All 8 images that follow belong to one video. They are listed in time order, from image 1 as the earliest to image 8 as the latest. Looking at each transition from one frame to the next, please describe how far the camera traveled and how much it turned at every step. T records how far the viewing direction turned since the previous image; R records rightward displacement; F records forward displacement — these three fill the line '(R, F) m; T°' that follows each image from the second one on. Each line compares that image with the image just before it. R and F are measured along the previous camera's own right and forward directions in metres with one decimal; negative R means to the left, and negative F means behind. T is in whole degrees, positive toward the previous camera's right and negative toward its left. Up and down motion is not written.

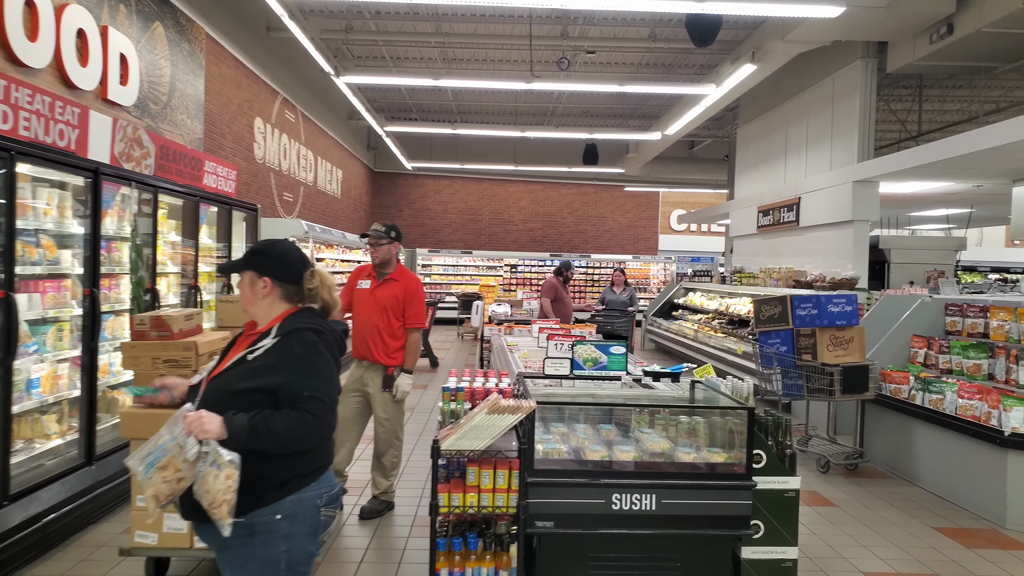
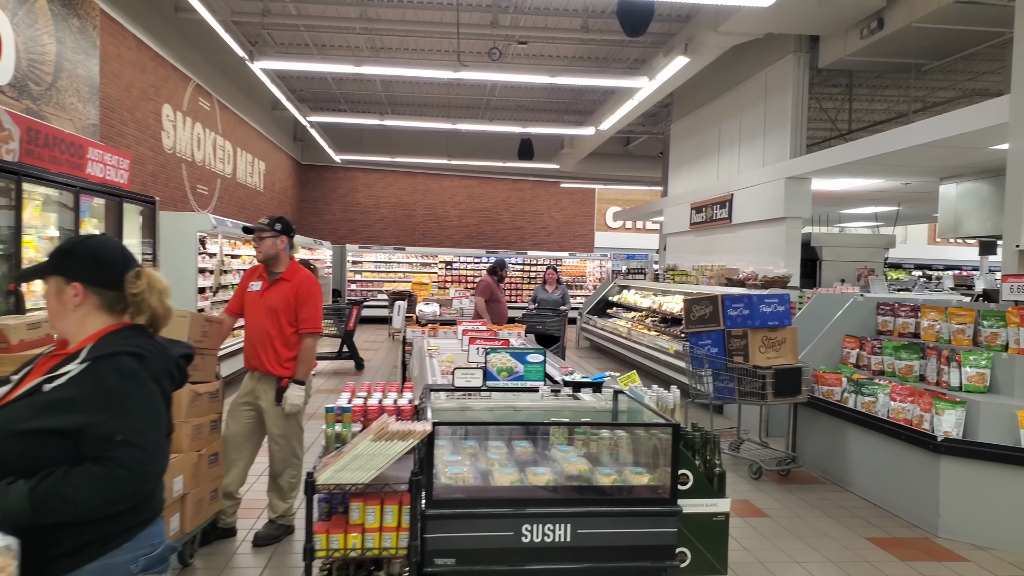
(+0.2, +0.4) m; +5°
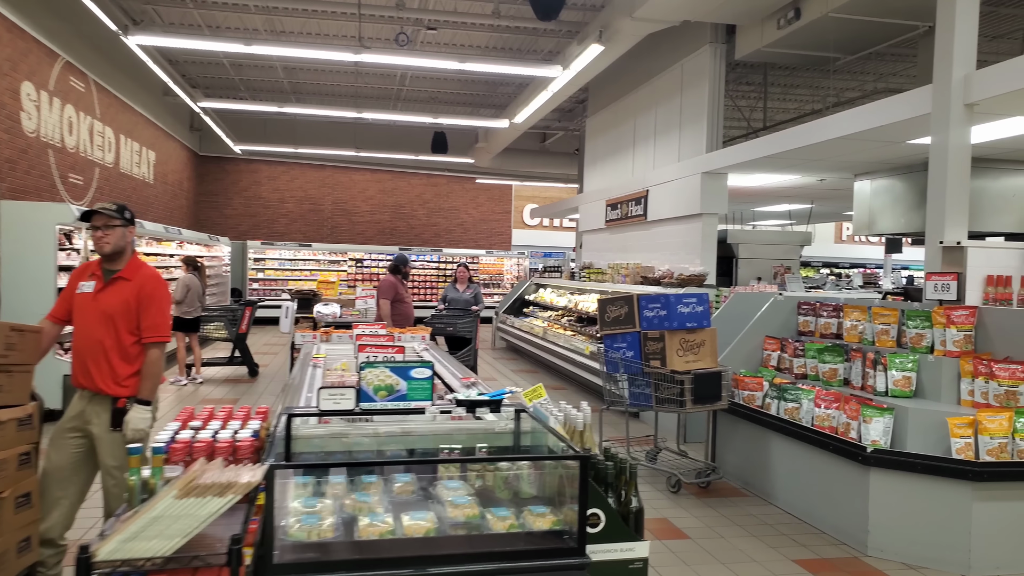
(+0.2, +0.5) m; +7°
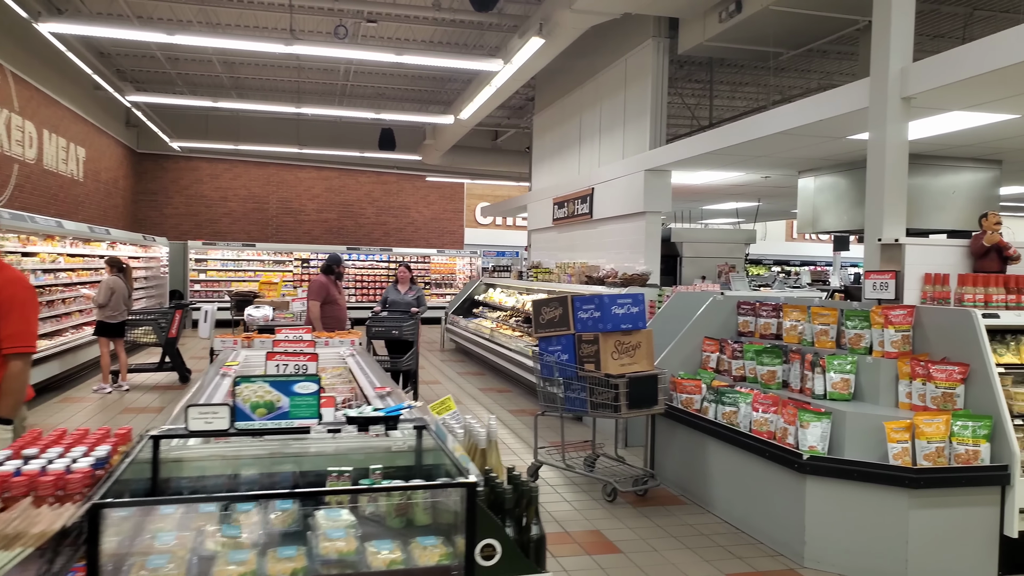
(+0.2, +0.3) m; +3°
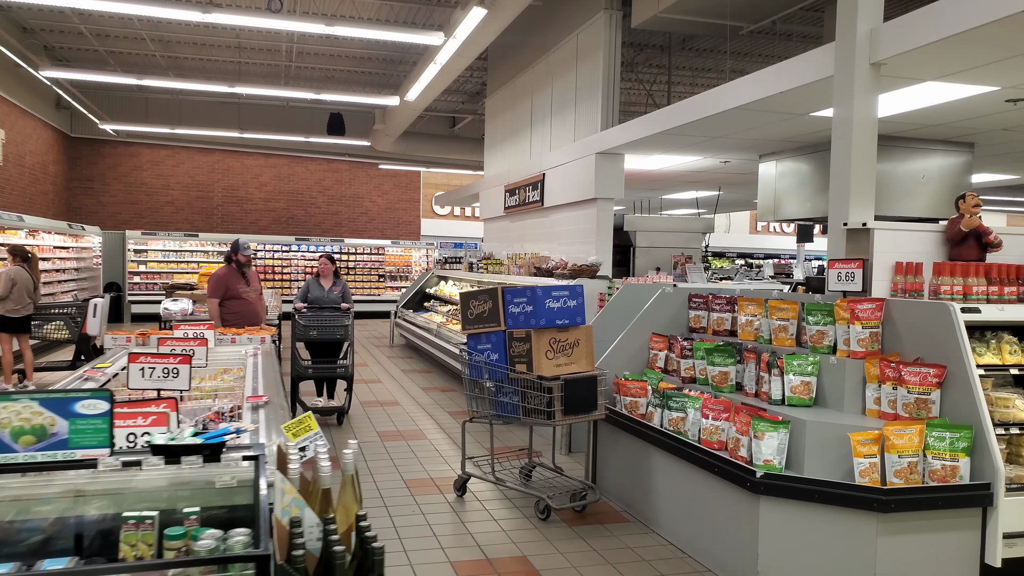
(+0.3, +0.6) m; +3°
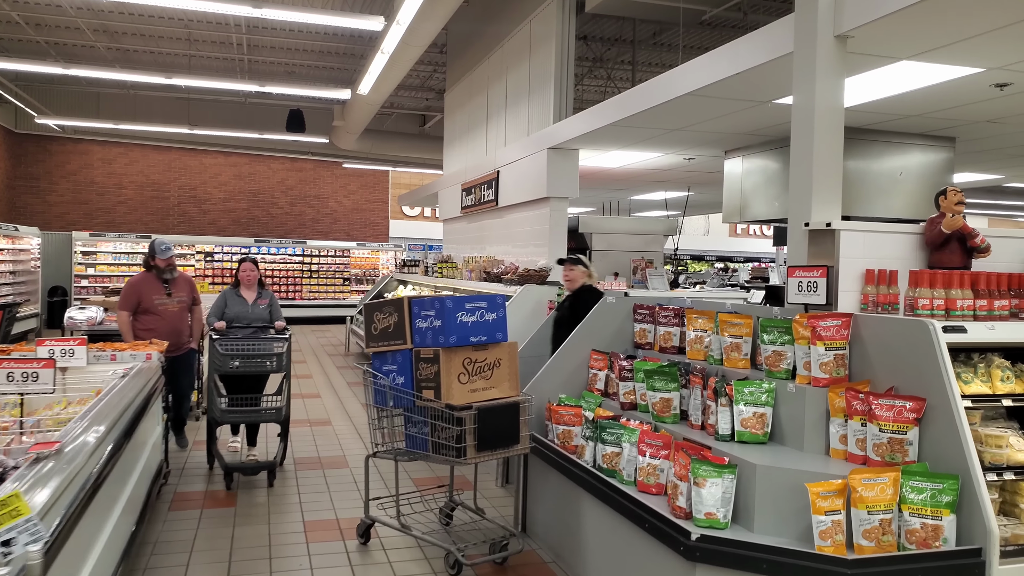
(+0.4, +0.6) m; +1°
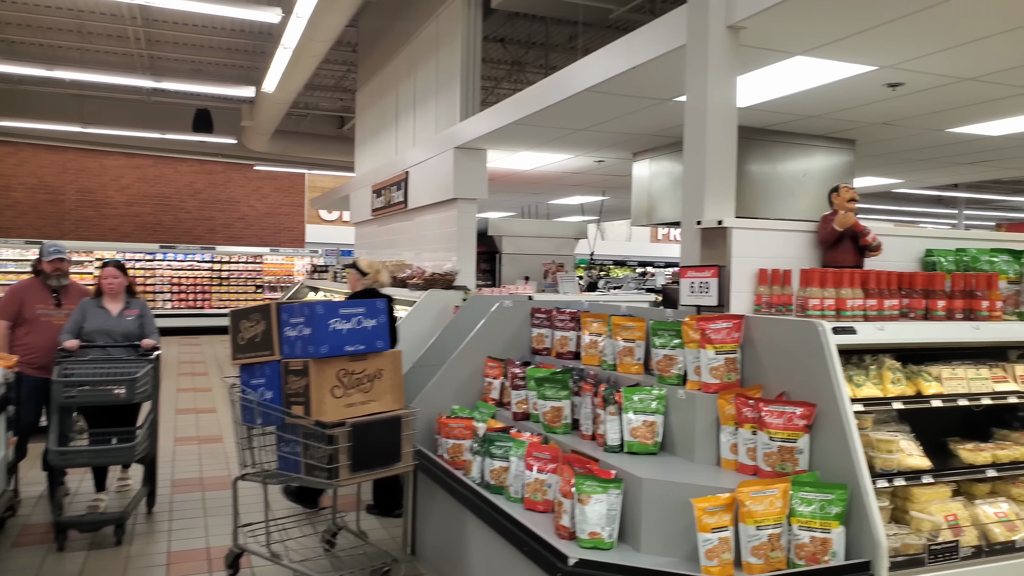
(+0.3, +0.2) m; +6°
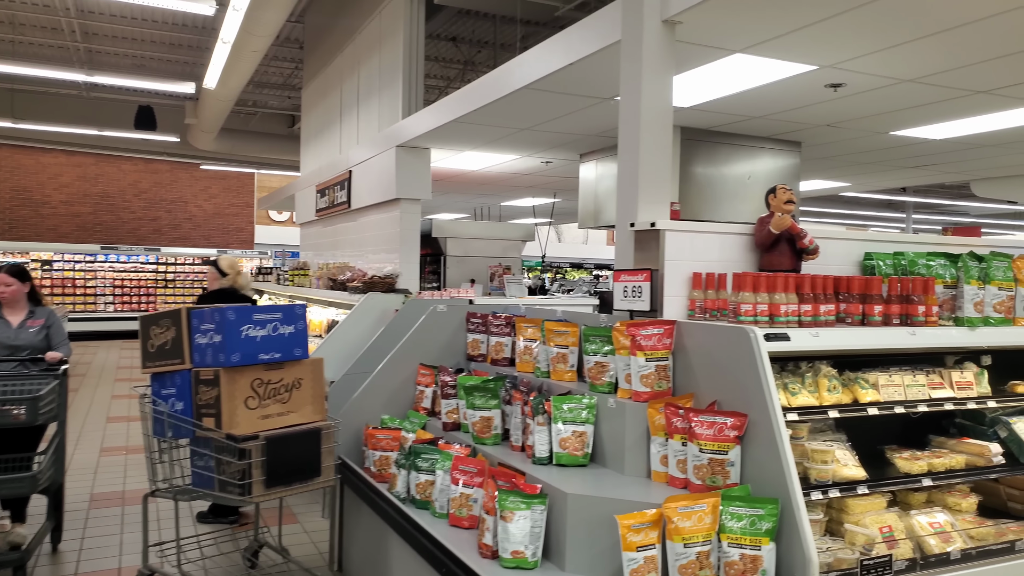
(+0.2, +0.1) m; +3°
